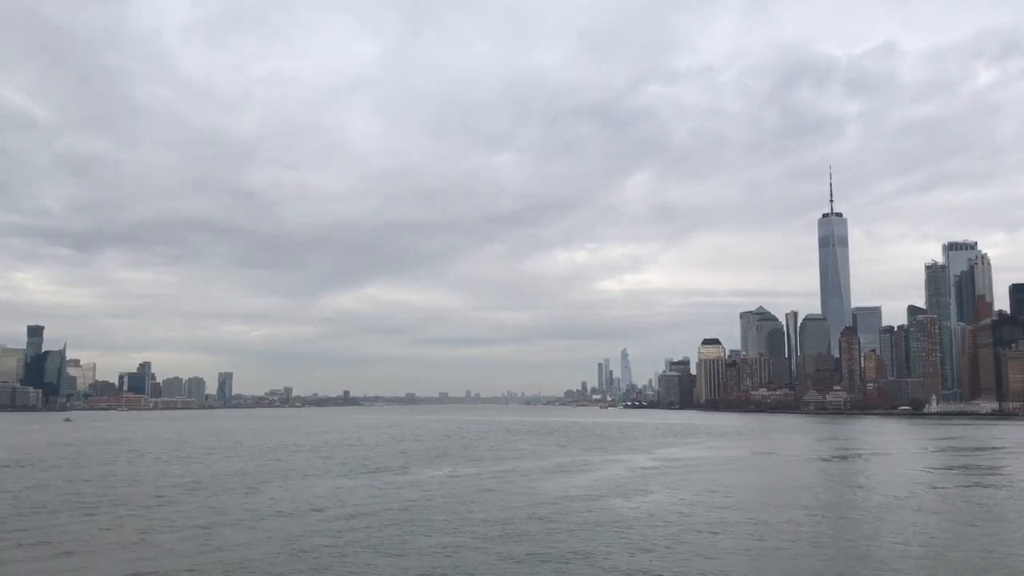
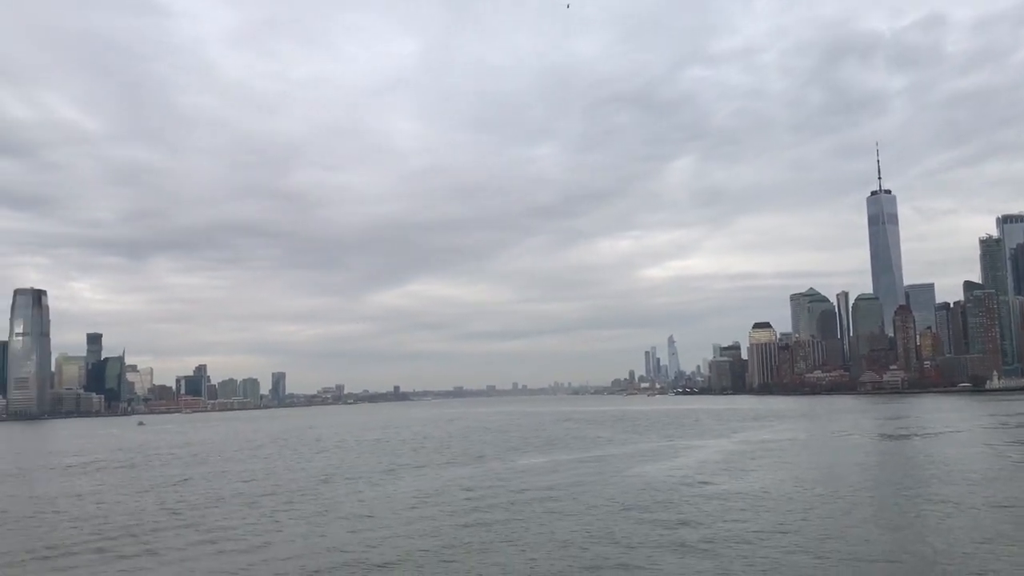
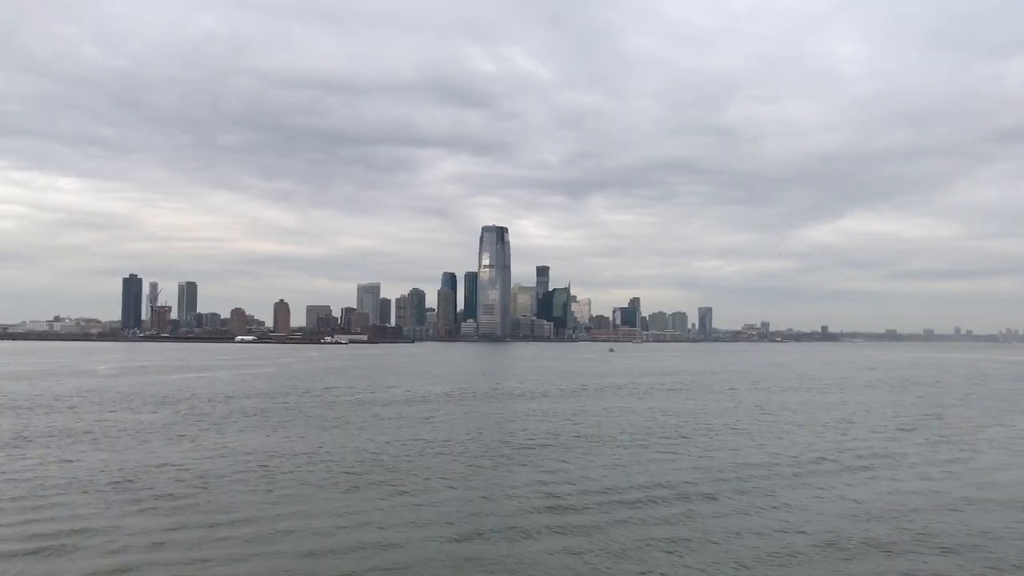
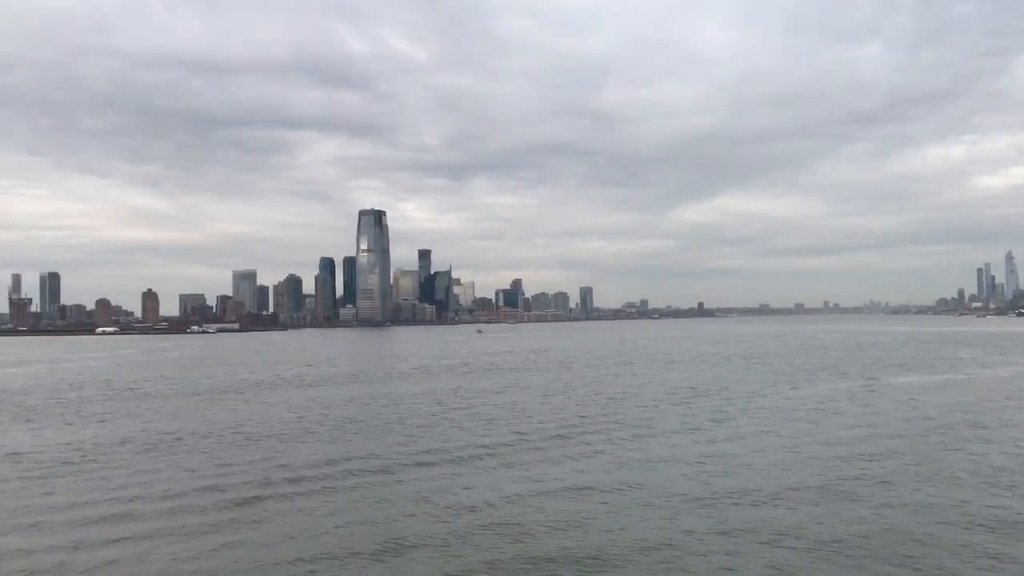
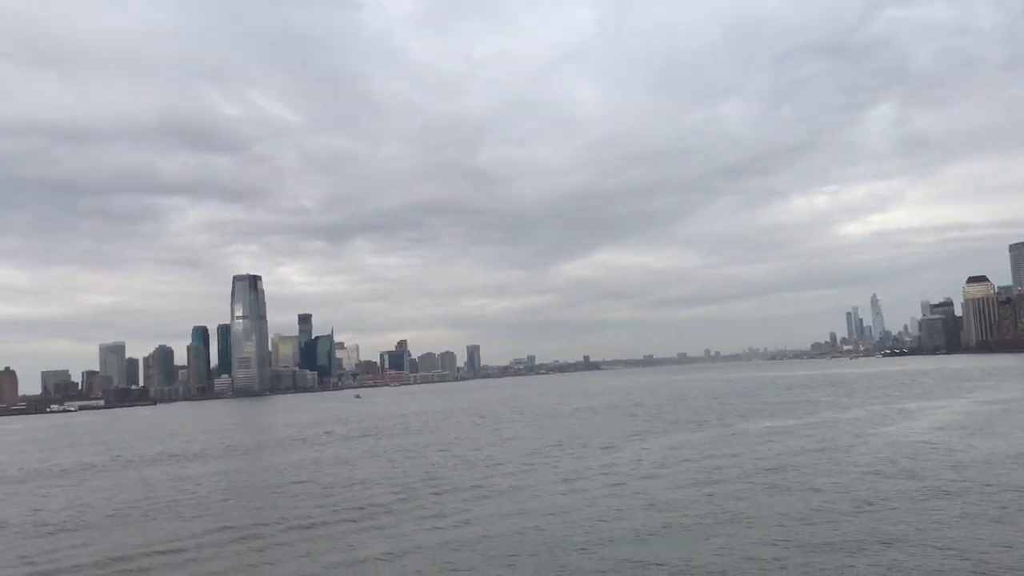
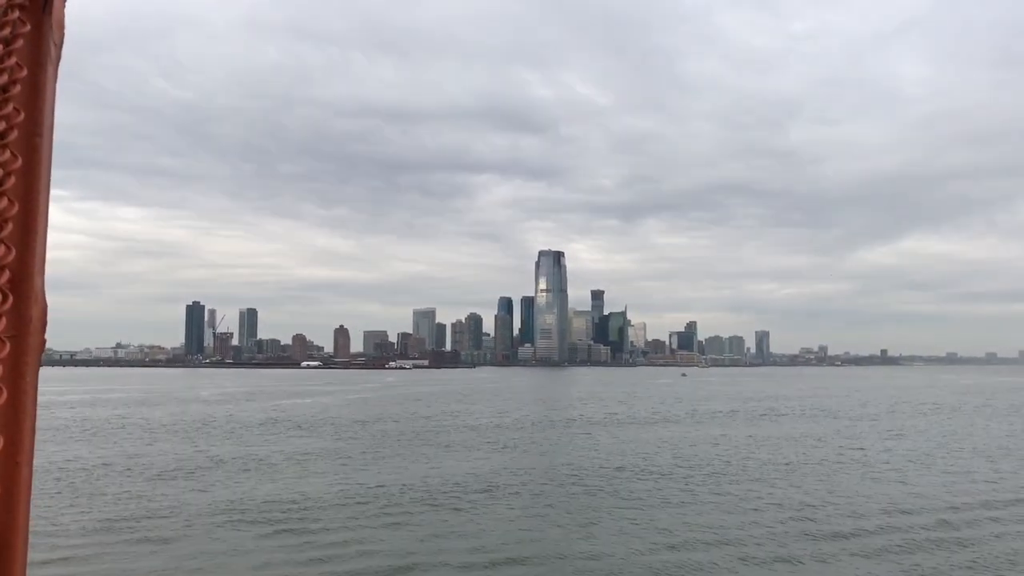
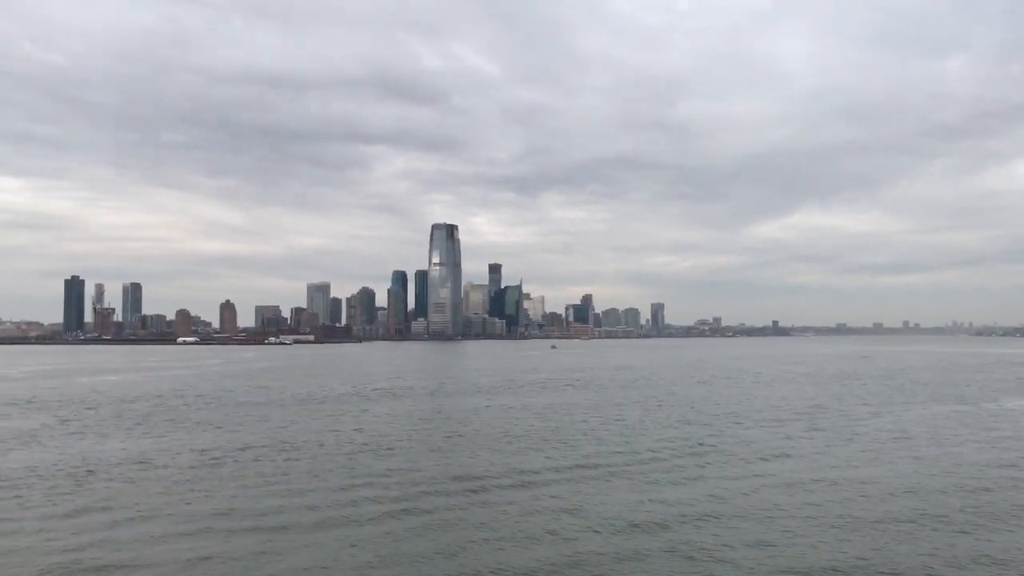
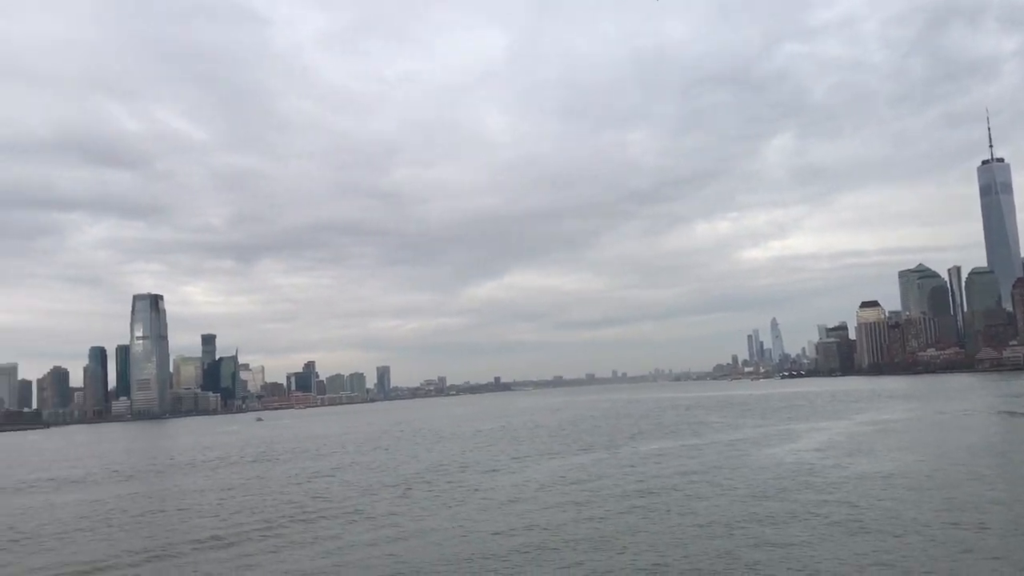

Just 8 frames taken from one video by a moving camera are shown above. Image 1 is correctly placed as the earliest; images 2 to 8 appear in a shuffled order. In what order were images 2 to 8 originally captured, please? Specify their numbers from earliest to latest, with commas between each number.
2, 8, 5, 4, 7, 3, 6
